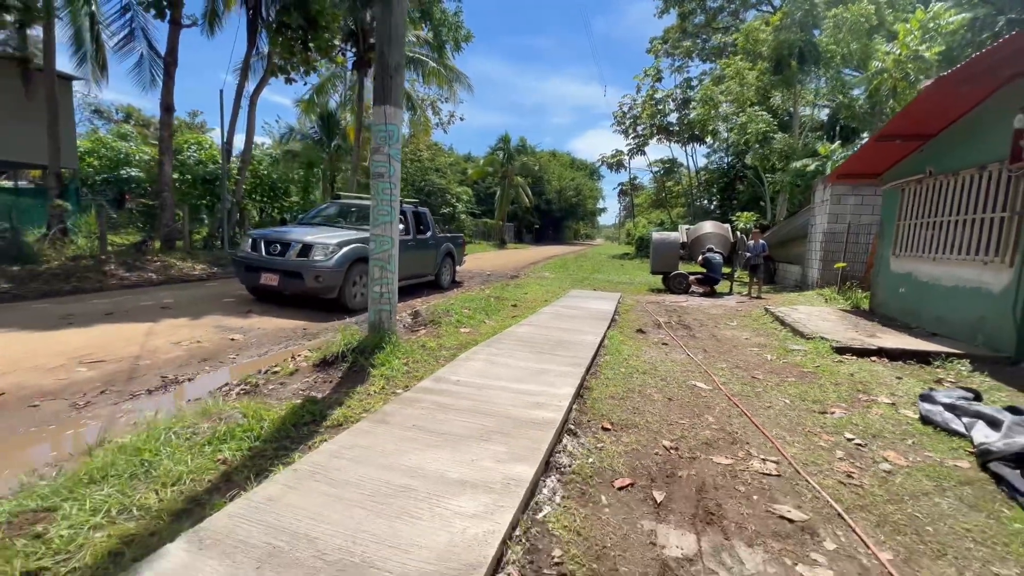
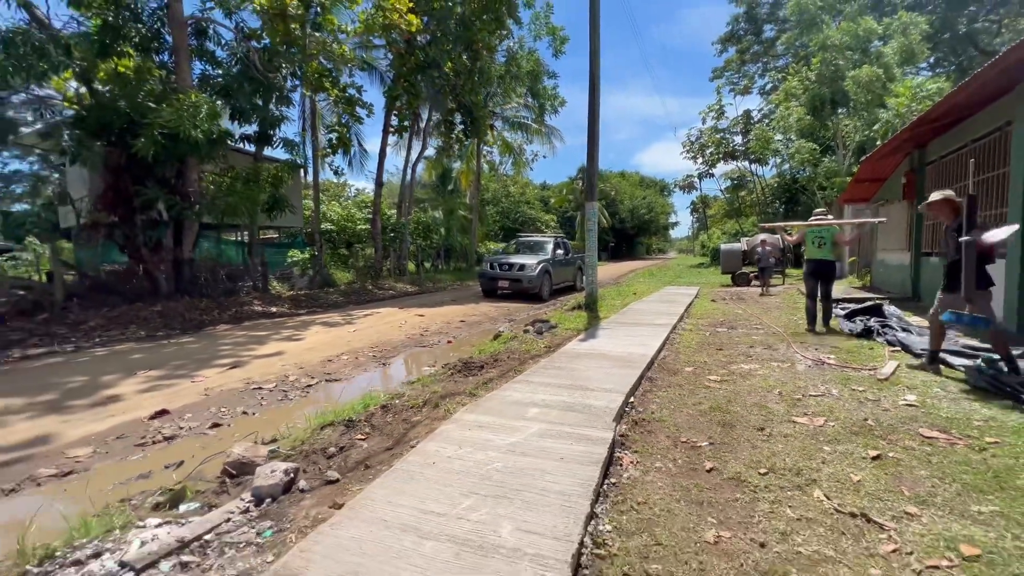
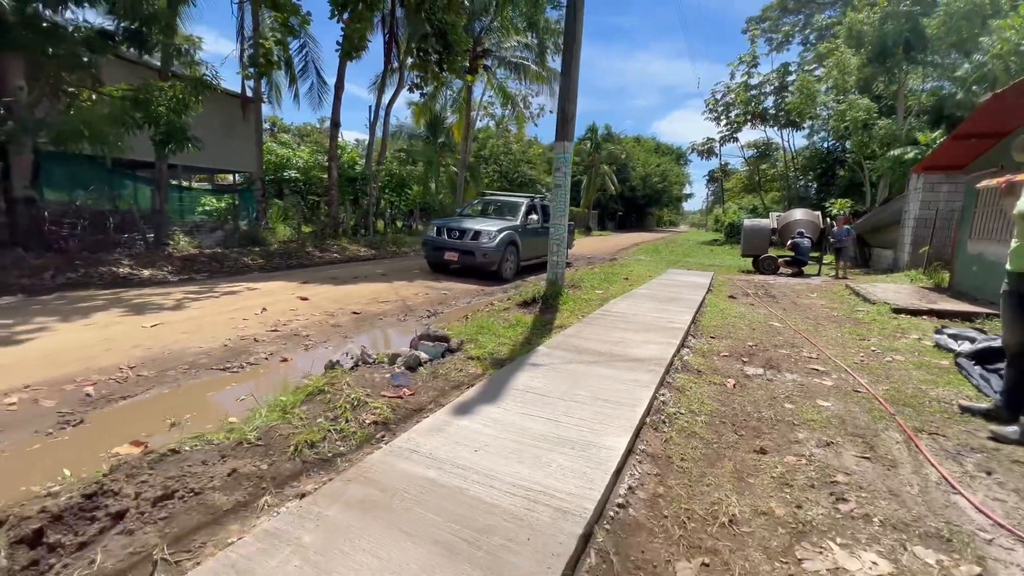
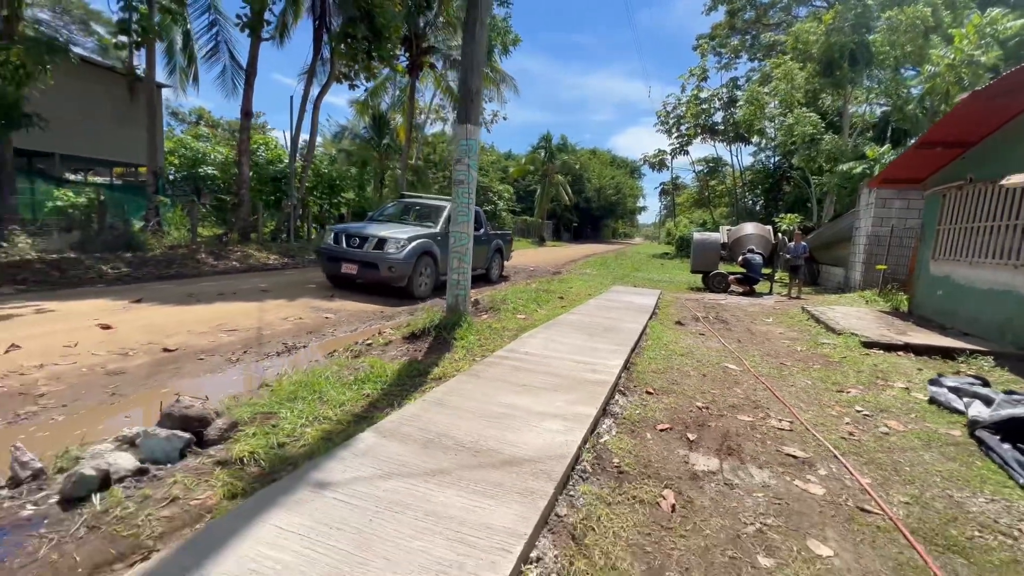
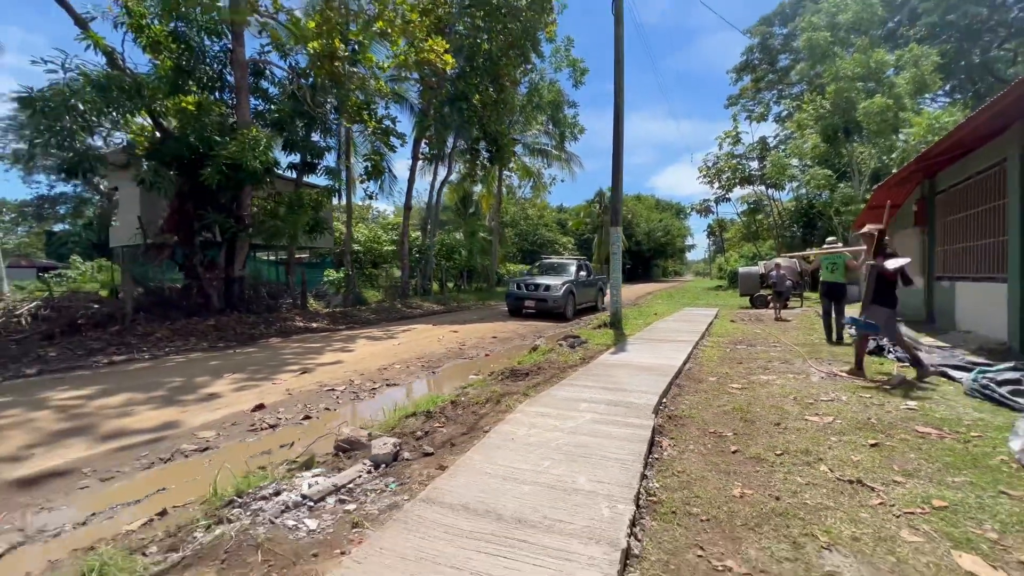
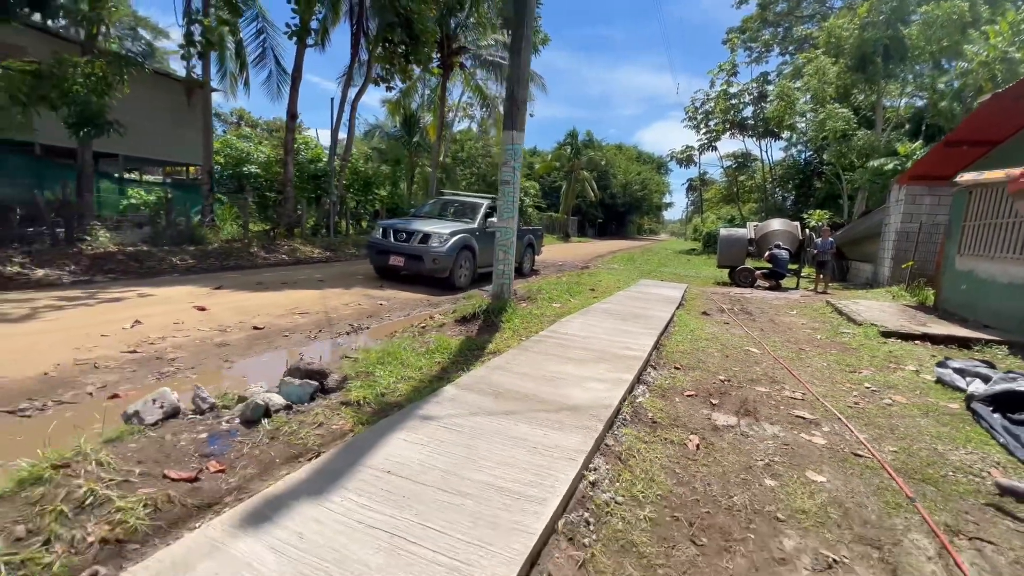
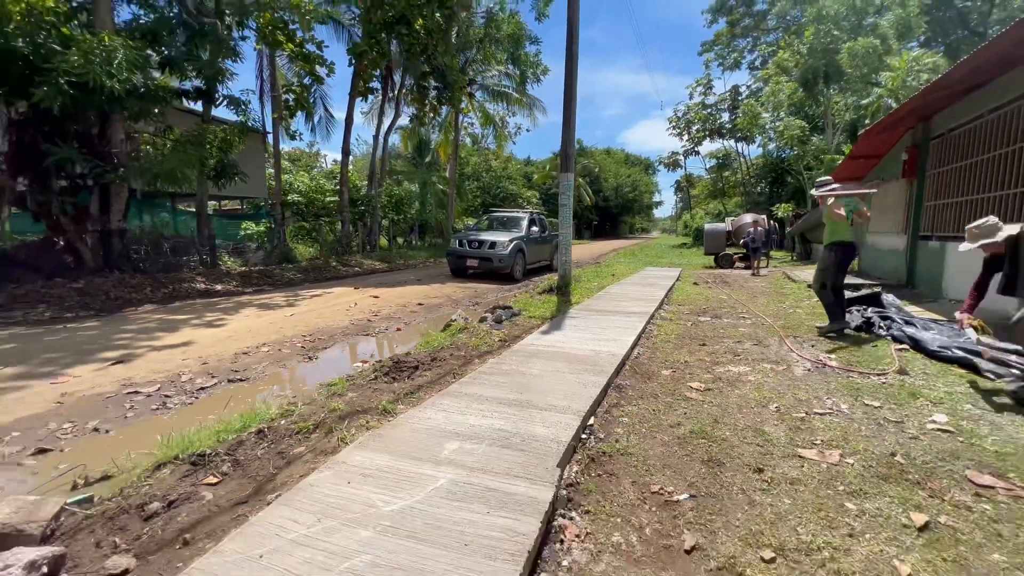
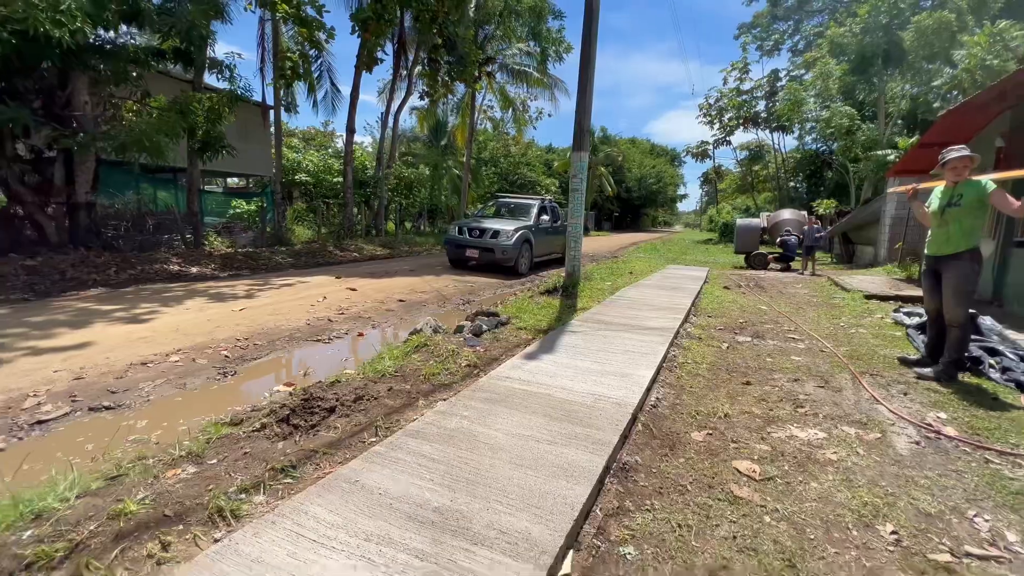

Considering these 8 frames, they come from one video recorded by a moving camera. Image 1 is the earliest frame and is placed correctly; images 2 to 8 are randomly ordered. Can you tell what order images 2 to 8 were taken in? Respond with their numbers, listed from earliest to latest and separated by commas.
4, 6, 3, 8, 7, 2, 5
